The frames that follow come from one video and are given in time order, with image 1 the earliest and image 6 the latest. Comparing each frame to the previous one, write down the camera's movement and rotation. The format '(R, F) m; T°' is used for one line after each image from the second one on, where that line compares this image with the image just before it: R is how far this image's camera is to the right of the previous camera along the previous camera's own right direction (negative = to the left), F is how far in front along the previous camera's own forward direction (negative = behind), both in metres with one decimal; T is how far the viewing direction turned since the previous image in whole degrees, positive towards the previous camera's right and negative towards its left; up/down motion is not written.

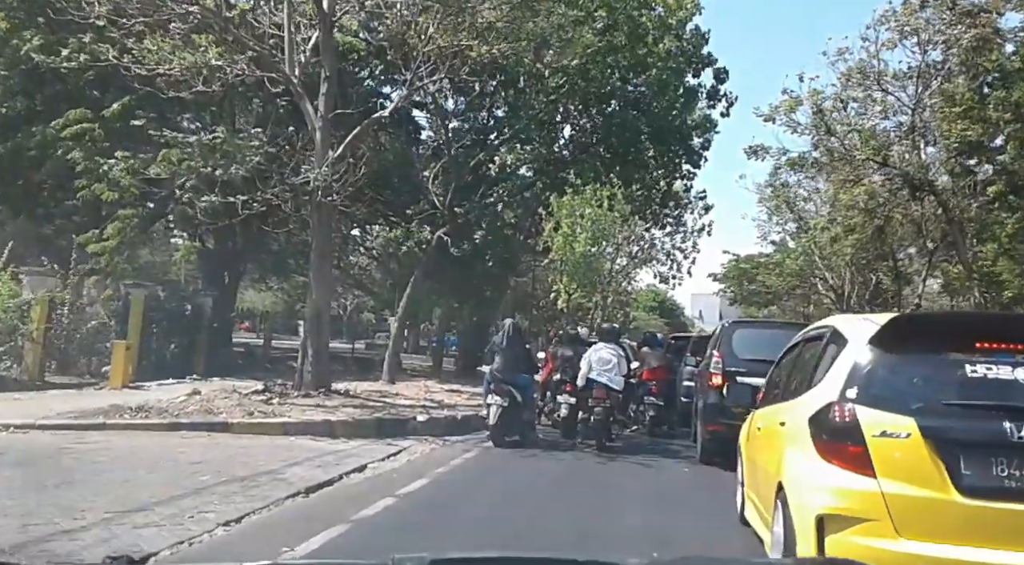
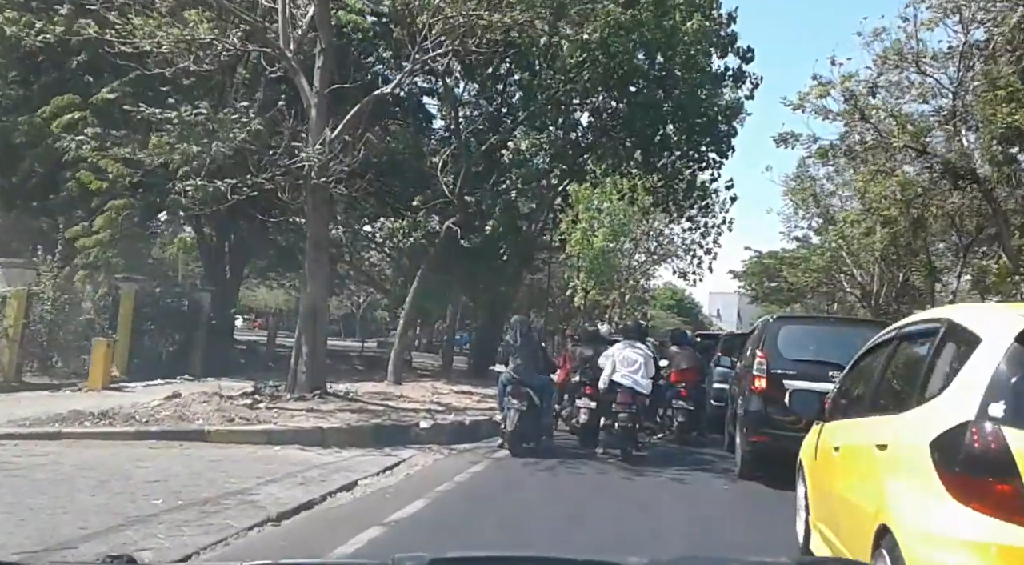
(0.0, +1.3) m; -1°
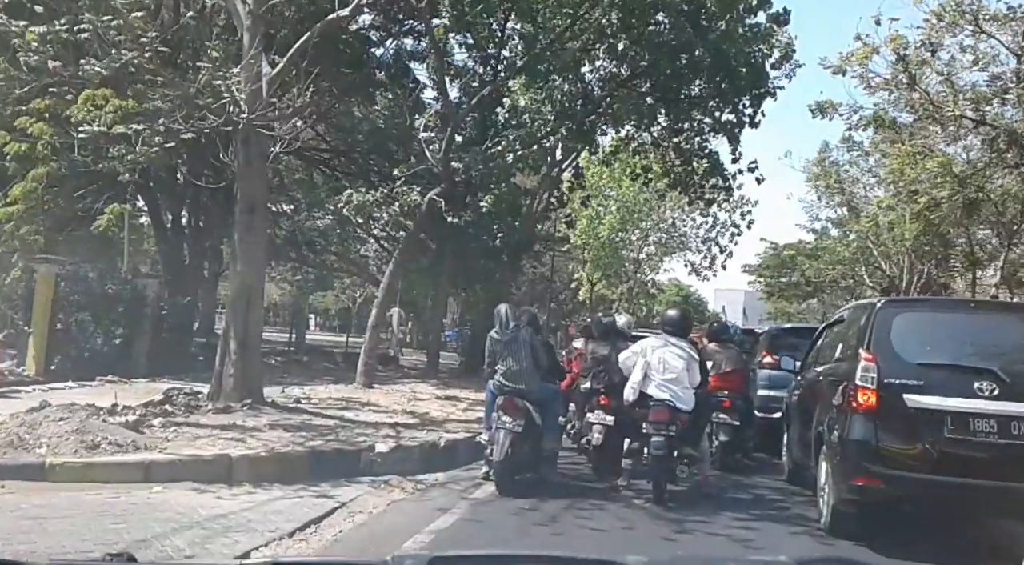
(+0.1, +3.0) m; 0°
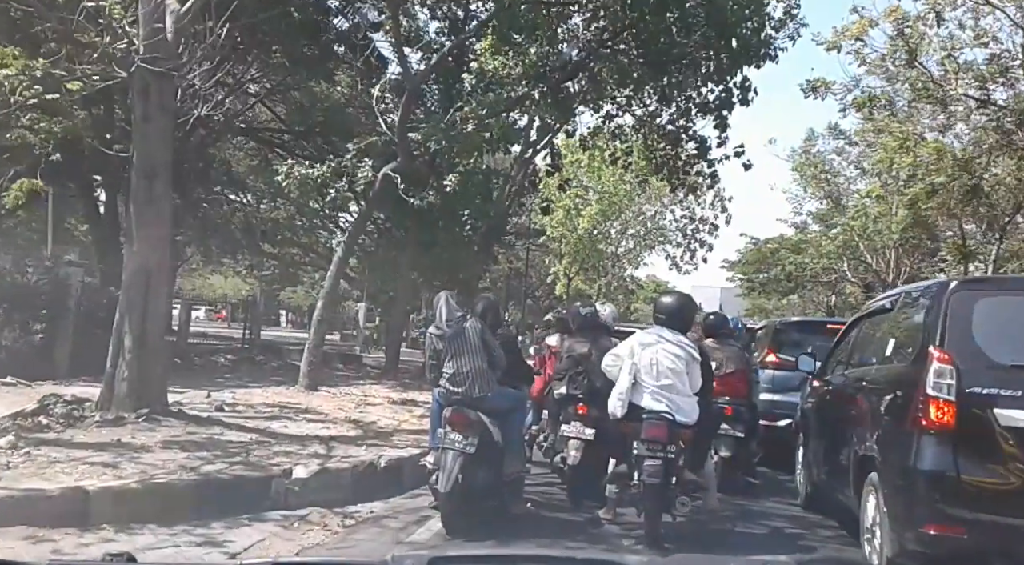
(+0.2, +1.7) m; +1°
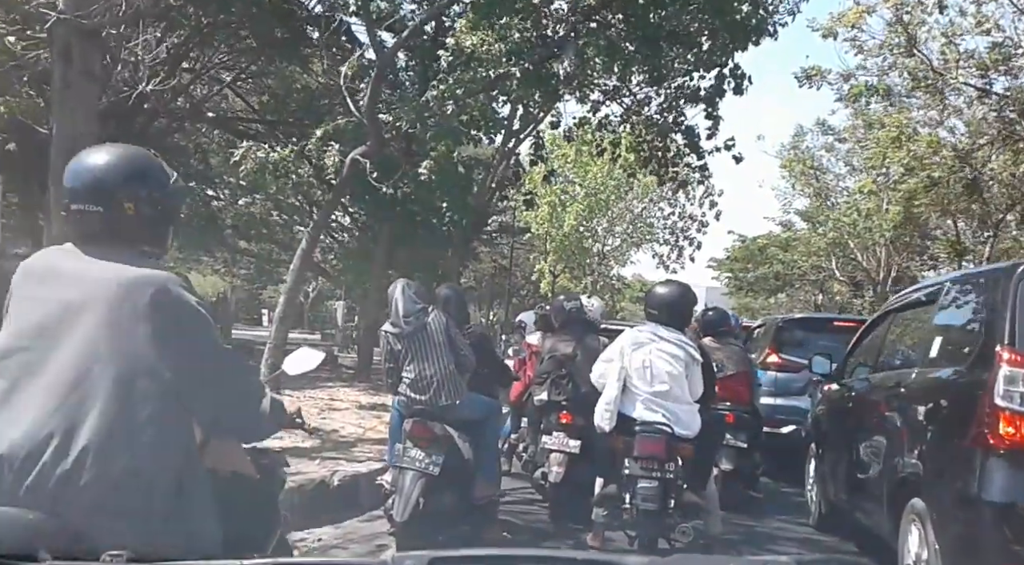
(+0.1, +0.9) m; +1°
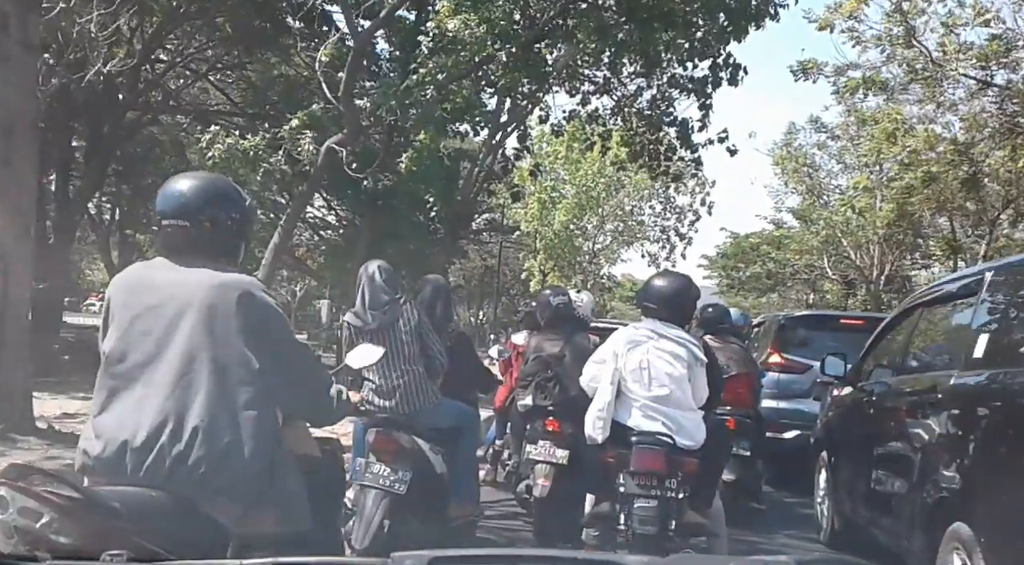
(+0.1, +0.6) m; +1°
